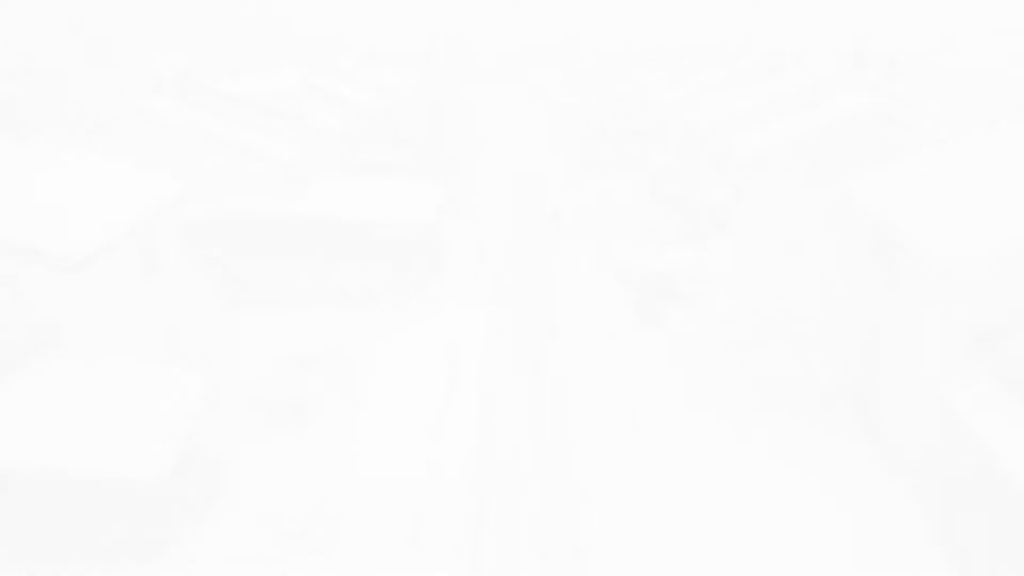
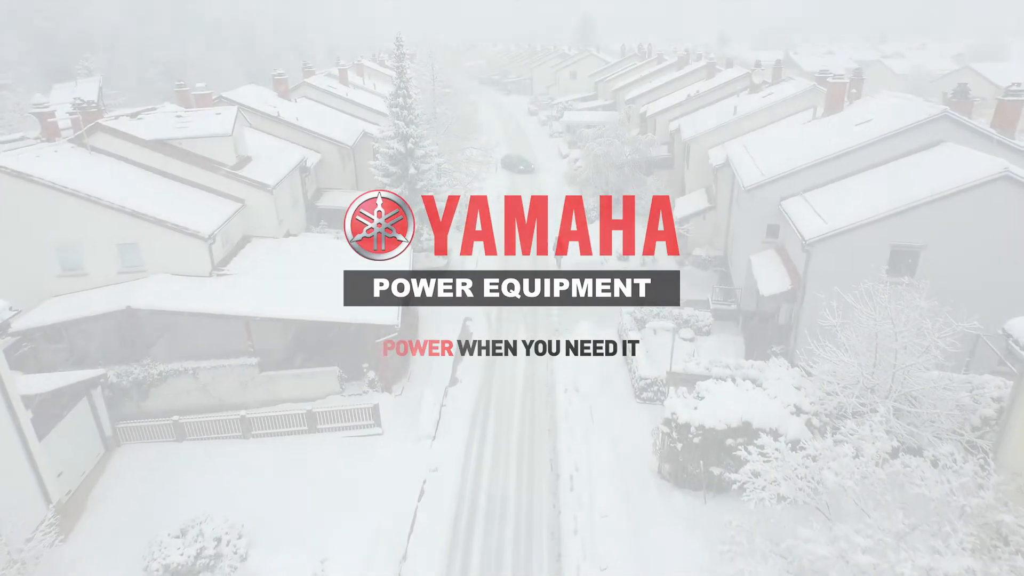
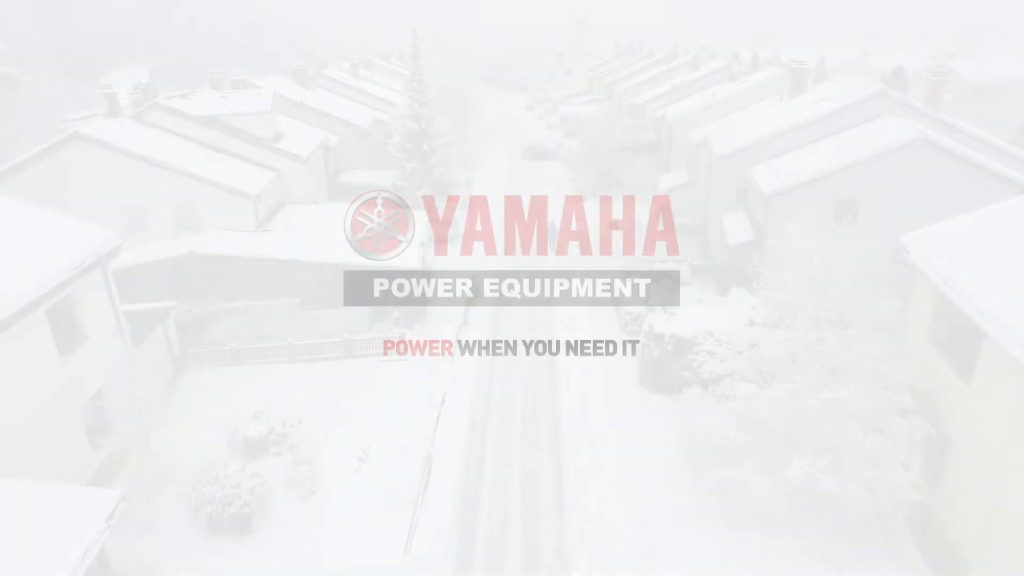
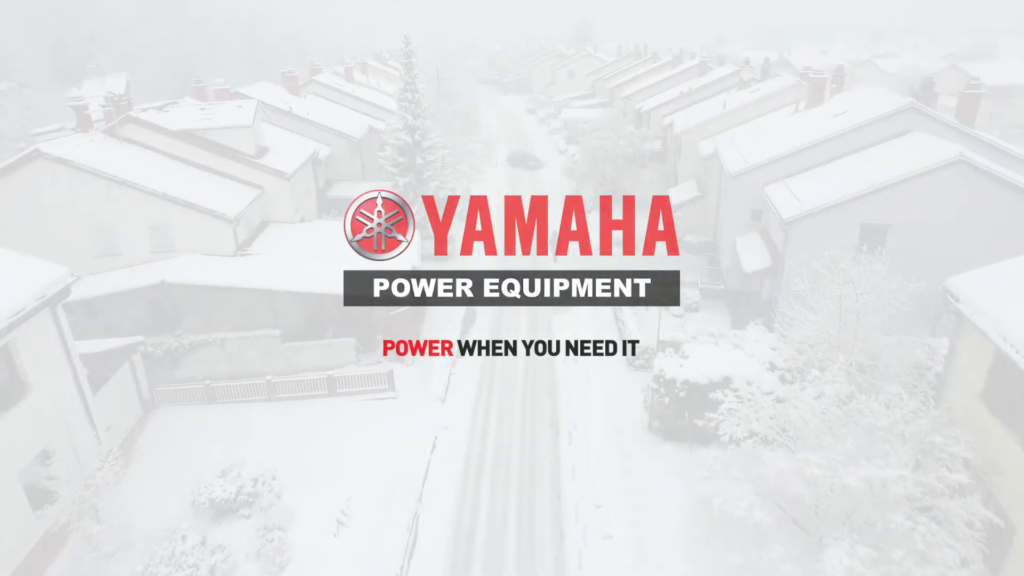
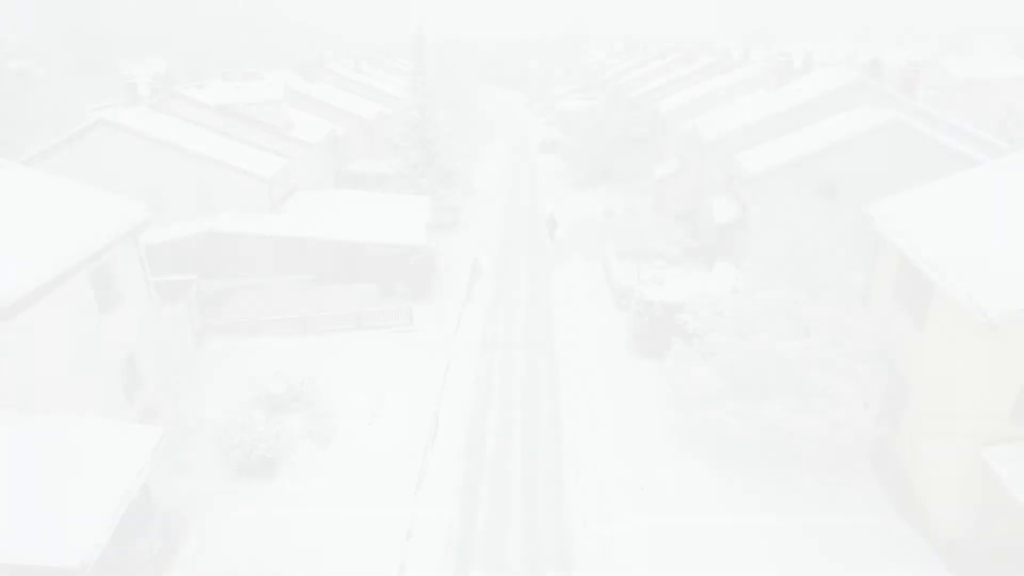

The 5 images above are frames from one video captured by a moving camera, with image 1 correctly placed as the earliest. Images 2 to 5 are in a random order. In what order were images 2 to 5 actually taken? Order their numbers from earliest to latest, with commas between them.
5, 3, 4, 2
